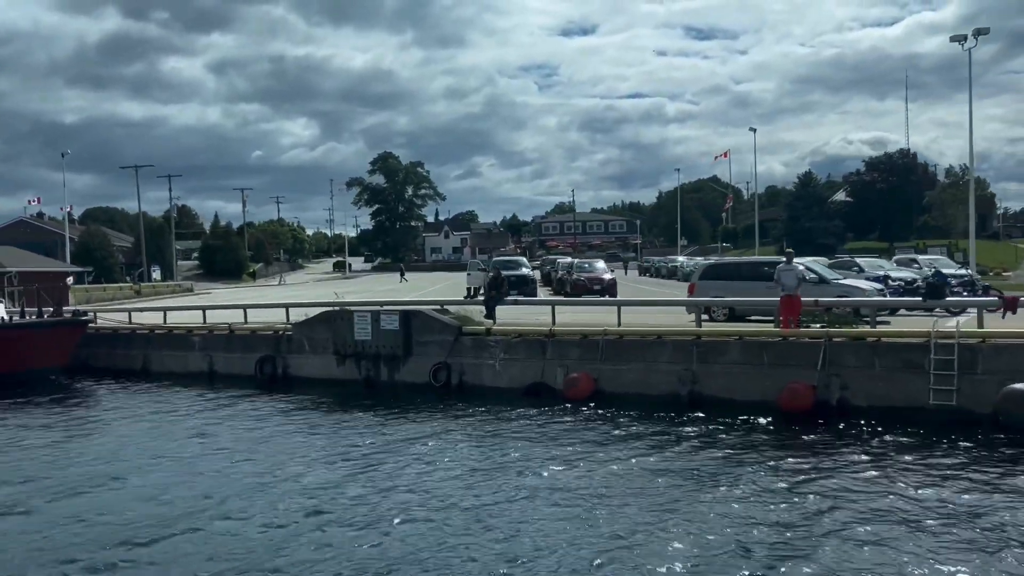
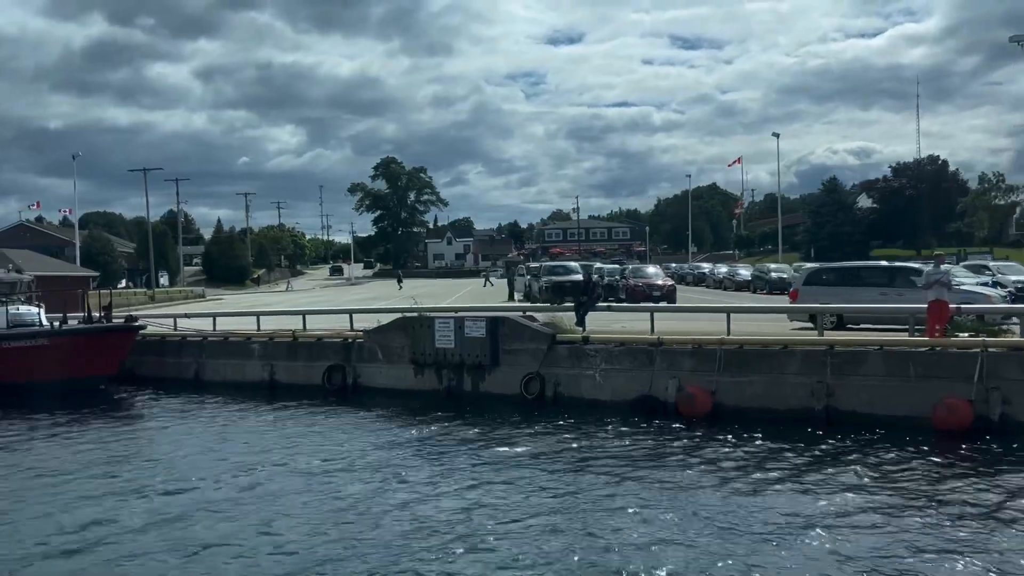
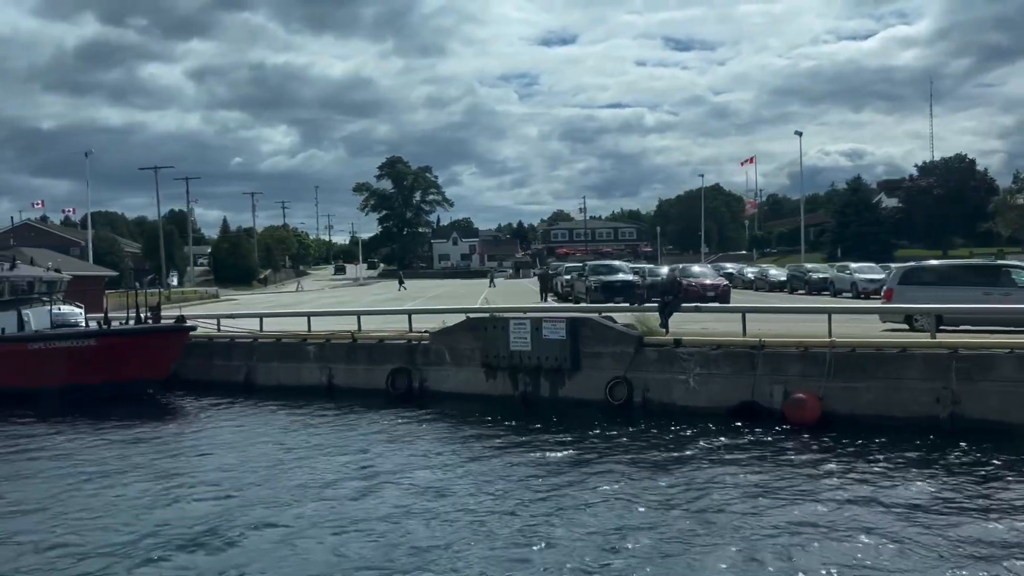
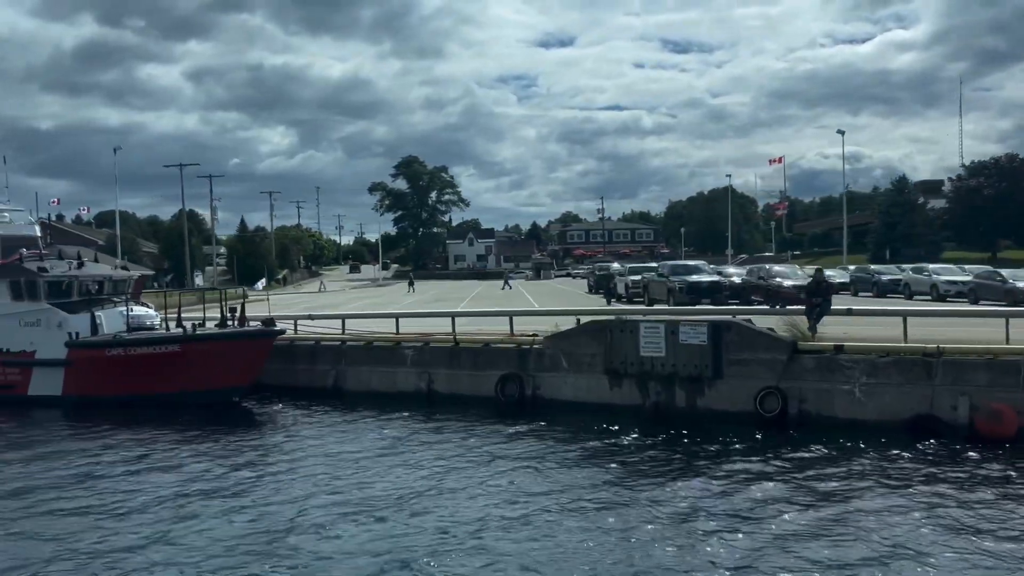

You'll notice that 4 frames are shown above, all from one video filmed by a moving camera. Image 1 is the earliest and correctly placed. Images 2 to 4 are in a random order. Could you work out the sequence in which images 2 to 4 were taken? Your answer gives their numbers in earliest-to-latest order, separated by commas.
2, 3, 4
